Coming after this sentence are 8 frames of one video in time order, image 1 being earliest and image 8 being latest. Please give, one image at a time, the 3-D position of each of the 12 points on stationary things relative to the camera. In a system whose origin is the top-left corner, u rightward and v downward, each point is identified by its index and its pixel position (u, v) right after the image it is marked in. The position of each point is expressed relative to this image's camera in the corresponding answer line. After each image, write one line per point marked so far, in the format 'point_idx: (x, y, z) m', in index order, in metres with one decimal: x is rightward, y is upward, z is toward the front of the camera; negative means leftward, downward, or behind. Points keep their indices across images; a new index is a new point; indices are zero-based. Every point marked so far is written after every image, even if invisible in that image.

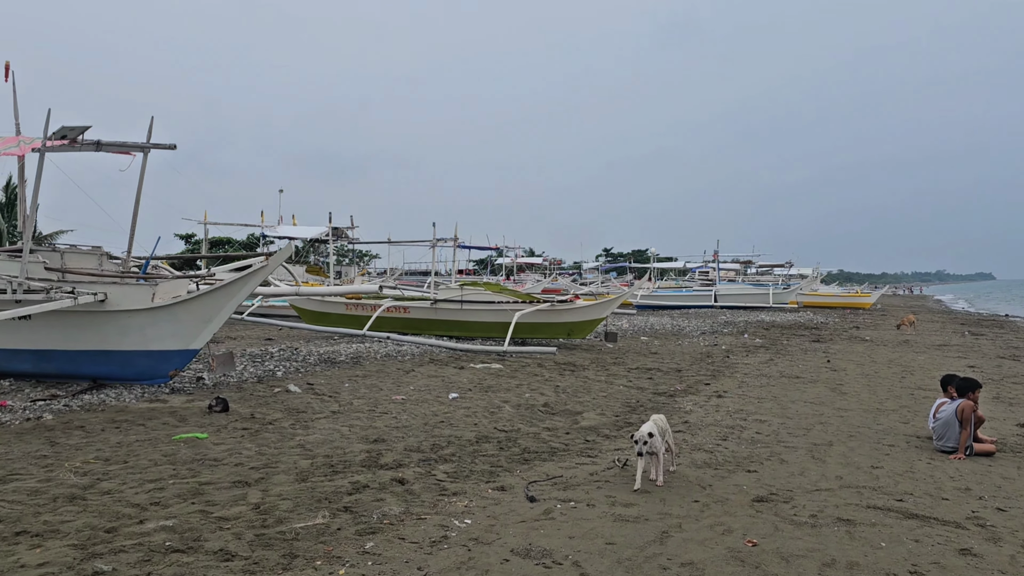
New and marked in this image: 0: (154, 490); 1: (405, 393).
0: (-2.0, -1.1, +4.8) m
1: (-1.0, -1.0, +8.4) m
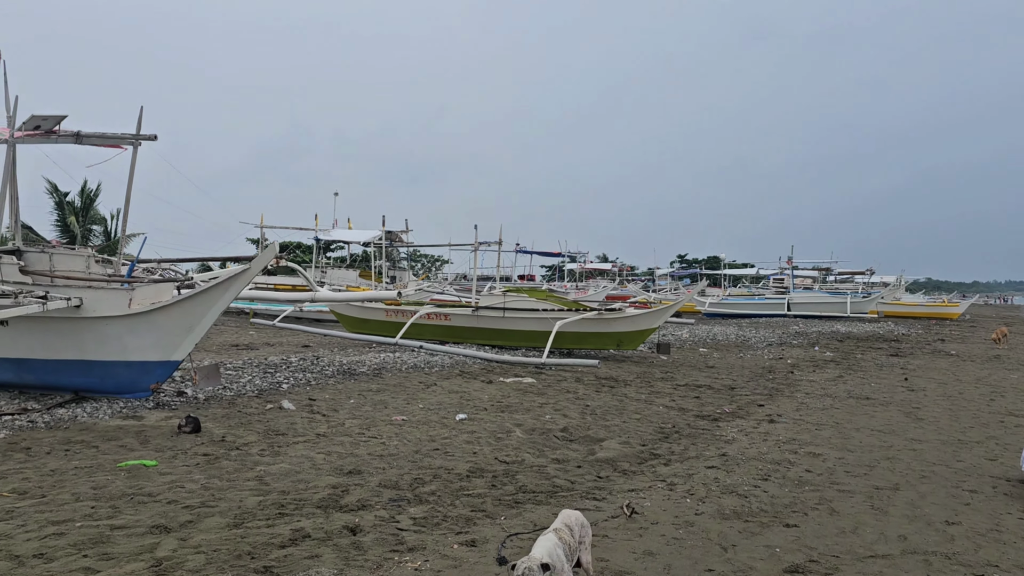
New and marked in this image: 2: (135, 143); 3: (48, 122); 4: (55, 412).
0: (-2.1, -1.1, +4.0) m
1: (-0.9, -1.1, +7.5) m
2: (-3.2, +1.2, +7.5) m
3: (-3.7, +1.3, +6.9) m
4: (-3.6, -1.0, +7.0) m
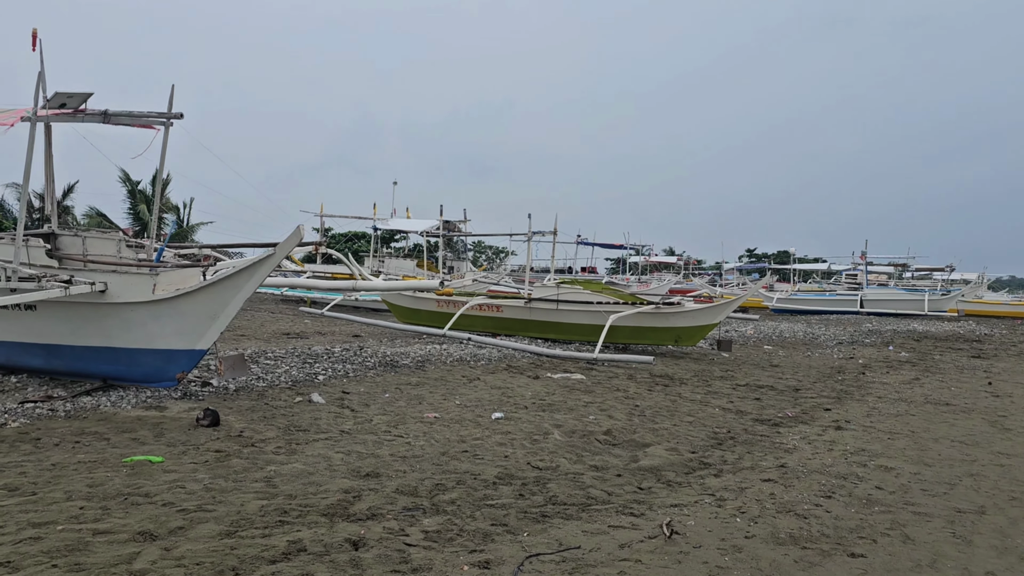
0: (-2.0, -1.1, +3.7) m
1: (-0.5, -1.0, +7.1) m
2: (-2.9, +1.4, +7.2) m
3: (-3.3, +1.4, +6.6) m
4: (-3.3, -0.9, +6.7) m
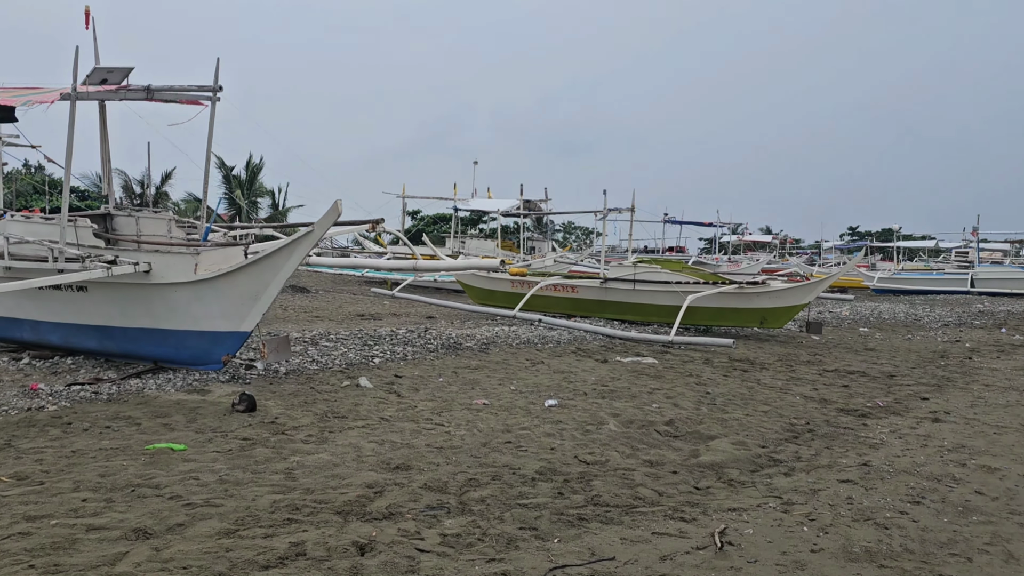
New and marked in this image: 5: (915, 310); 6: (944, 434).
0: (-2.0, -1.0, +3.4) m
1: (-0.1, -0.8, +6.7) m
2: (-2.4, +1.5, +7.0) m
3: (-2.9, +1.6, +6.5) m
4: (-2.9, -0.7, +6.6) m
5: (+8.9, -0.5, +19.3) m
6: (+3.0, -1.0, +6.0) m
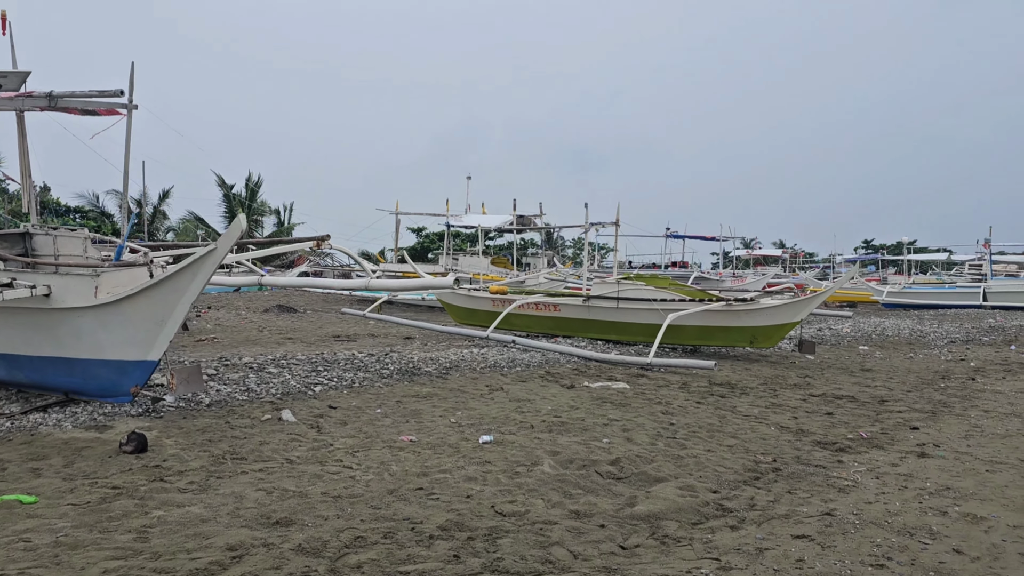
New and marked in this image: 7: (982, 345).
0: (-2.4, -1.1, +2.8) m
1: (-0.5, -1.0, +6.0) m
2: (-2.9, +1.3, +6.4) m
3: (-3.4, +1.4, +5.9) m
4: (-3.4, -0.9, +6.0) m
5: (+8.7, -0.8, +18.5) m
6: (+2.5, -1.1, +5.3) m
7: (+7.9, -1.0, +14.7) m
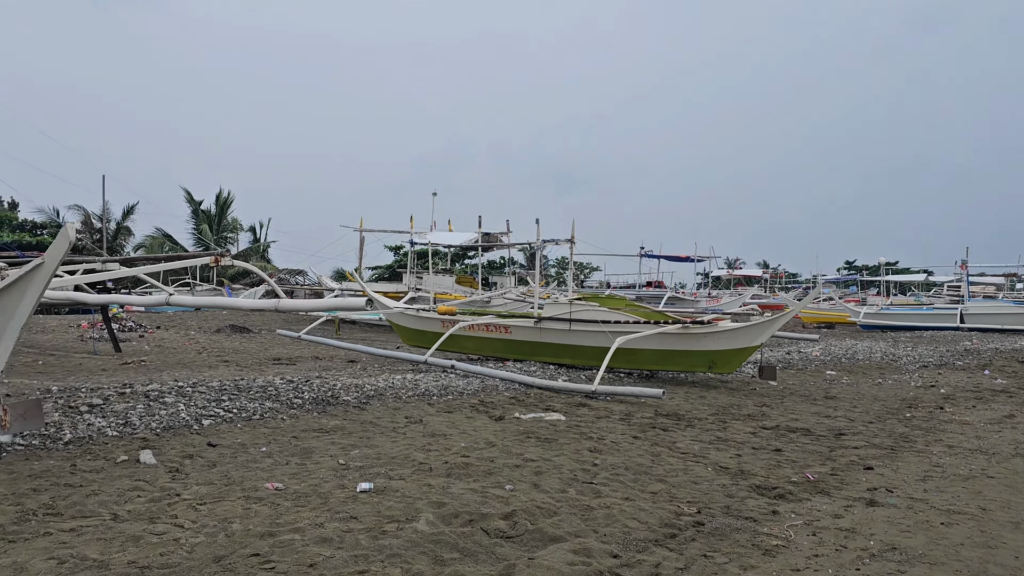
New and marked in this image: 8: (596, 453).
0: (-3.0, -1.1, +2.0) m
1: (-1.2, -1.1, +5.2) m
2: (-3.5, +1.2, +5.6) m
3: (-4.0, +1.3, +5.1) m
4: (-4.0, -1.0, +5.2) m
5: (+7.8, -1.2, +17.8) m
6: (+1.9, -1.2, +4.5) m
7: (+7.1, -1.3, +14.0) m
8: (+0.6, -1.2, +6.2) m
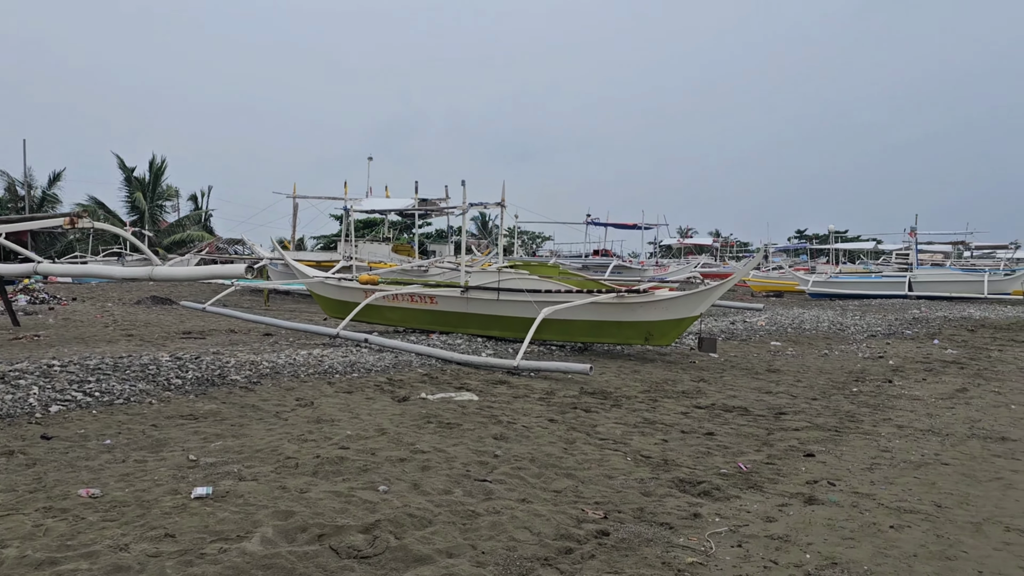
0: (-3.5, -1.1, +1.0) m
1: (-1.8, -0.9, +4.4) m
2: (-4.1, +1.4, +4.6) m
3: (-4.6, +1.5, +4.0) m
4: (-4.6, -0.8, +4.2) m
5: (+6.6, -0.6, +17.4) m
6: (+1.3, -1.1, +3.8) m
7: (+6.1, -0.8, +13.5) m
8: (-0.1, -0.9, +5.4) m
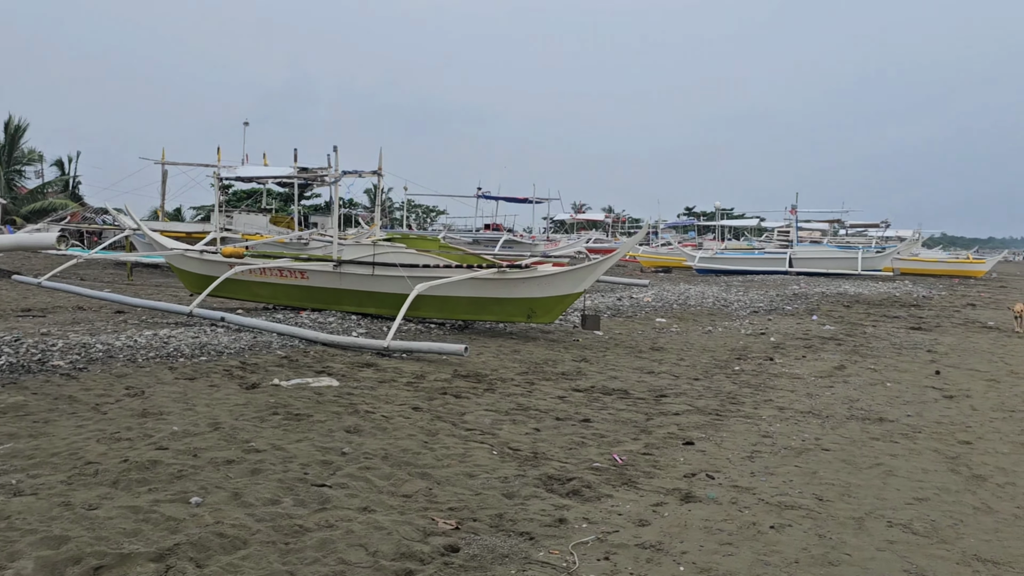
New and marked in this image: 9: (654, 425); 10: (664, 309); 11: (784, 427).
0: (-3.7, -1.0, 0.0) m
1: (-2.5, -0.8, +3.6) m
2: (-4.8, +1.5, +3.4) m
3: (-5.2, +1.6, +2.8) m
4: (-5.2, -0.7, +3.0) m
5: (+4.3, -0.1, +17.5) m
6: (+0.7, -1.0, +3.4) m
7: (+4.3, -0.4, +13.6) m
8: (-0.9, -0.8, +4.8) m
9: (+0.9, -0.9, +5.5) m
10: (+2.3, -0.3, +13.3) m
11: (+1.8, -0.9, +5.6) m
